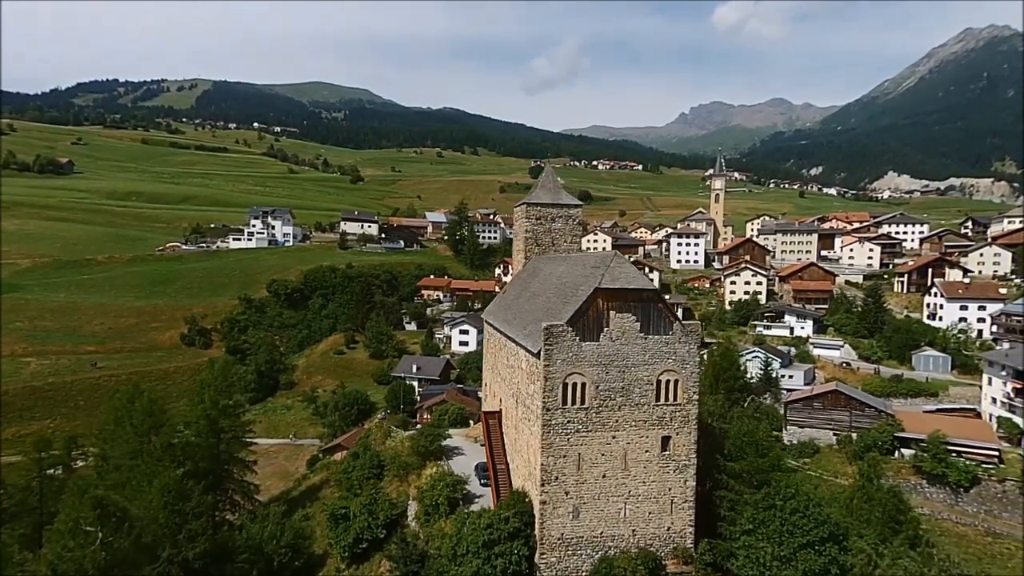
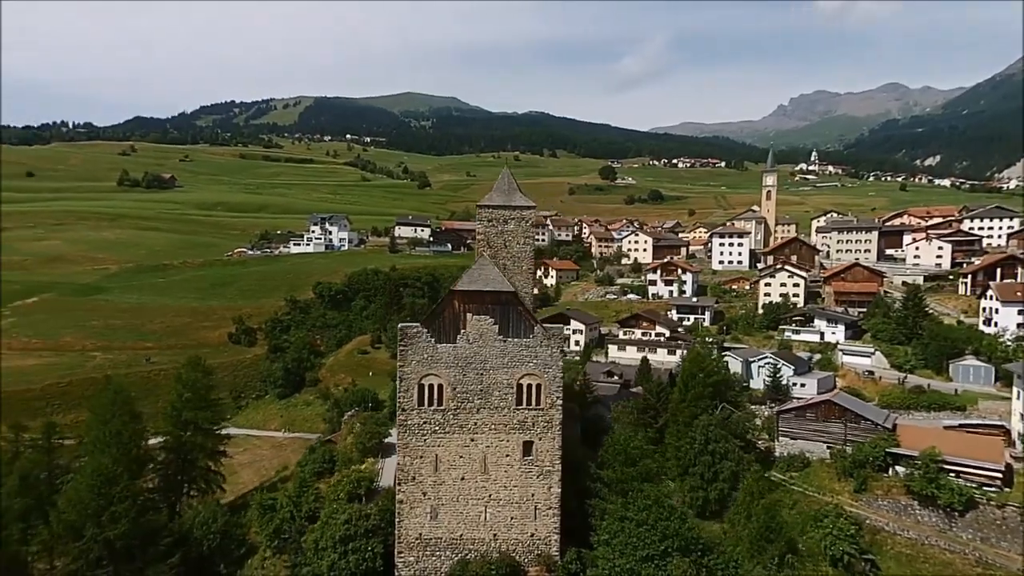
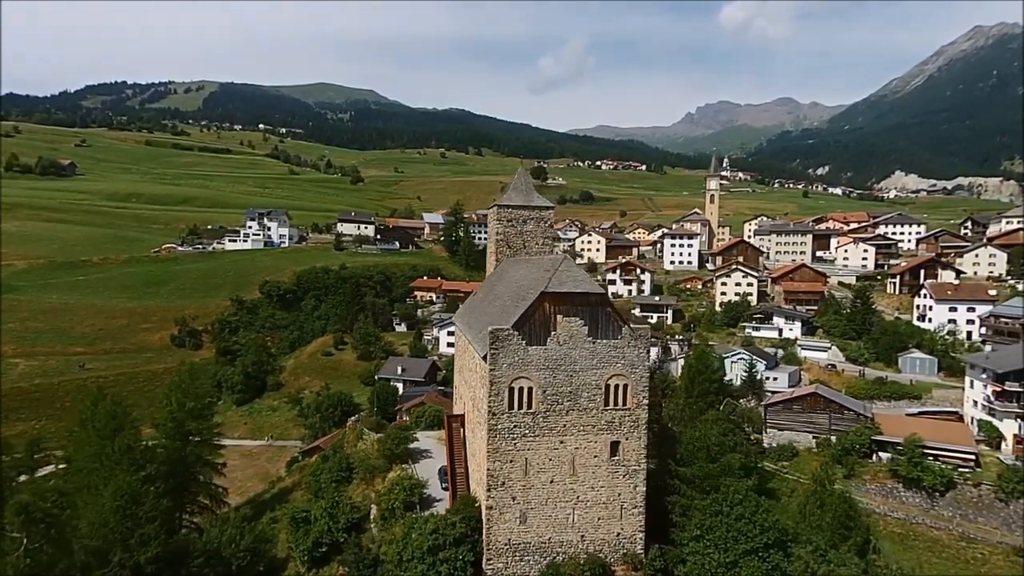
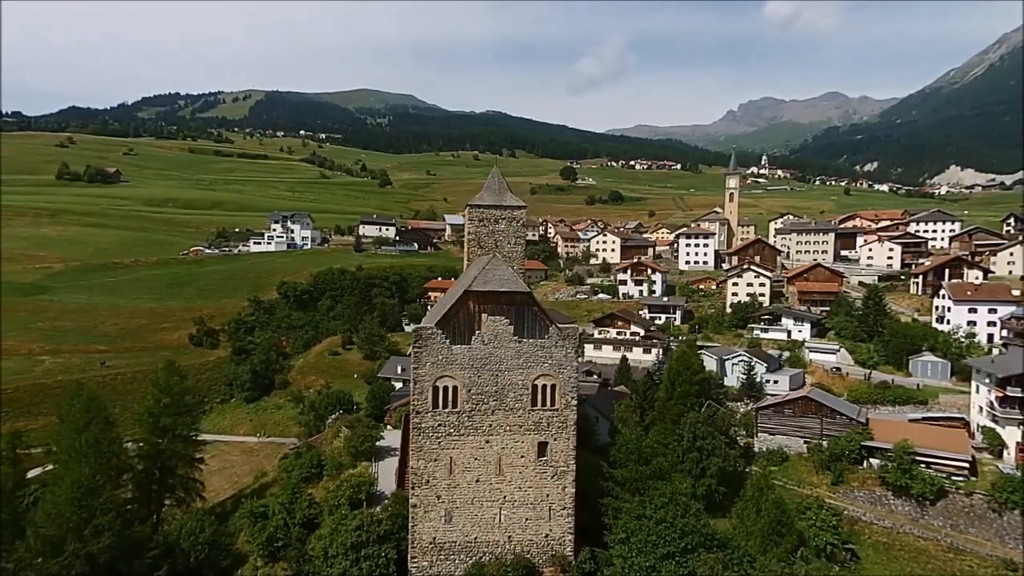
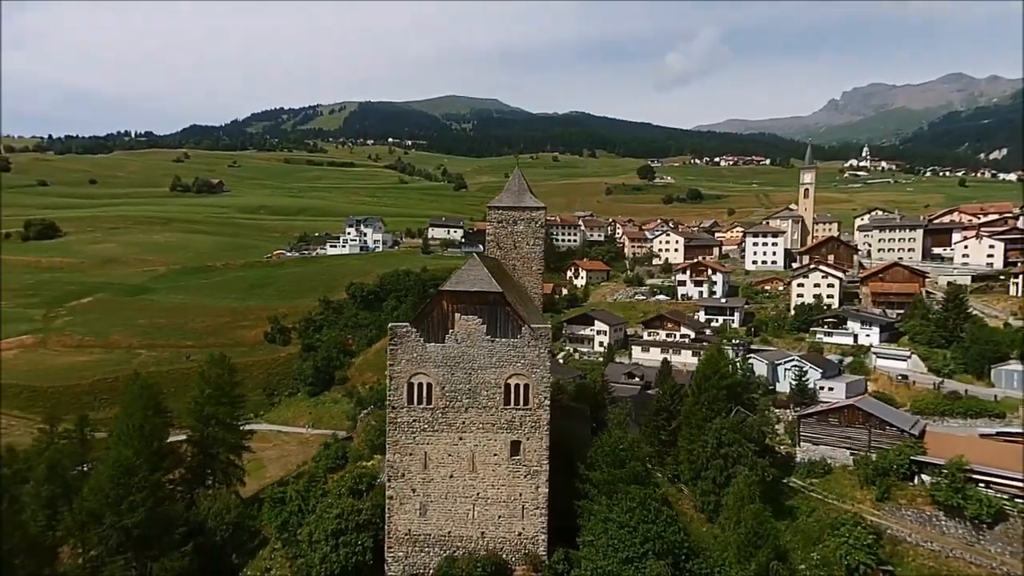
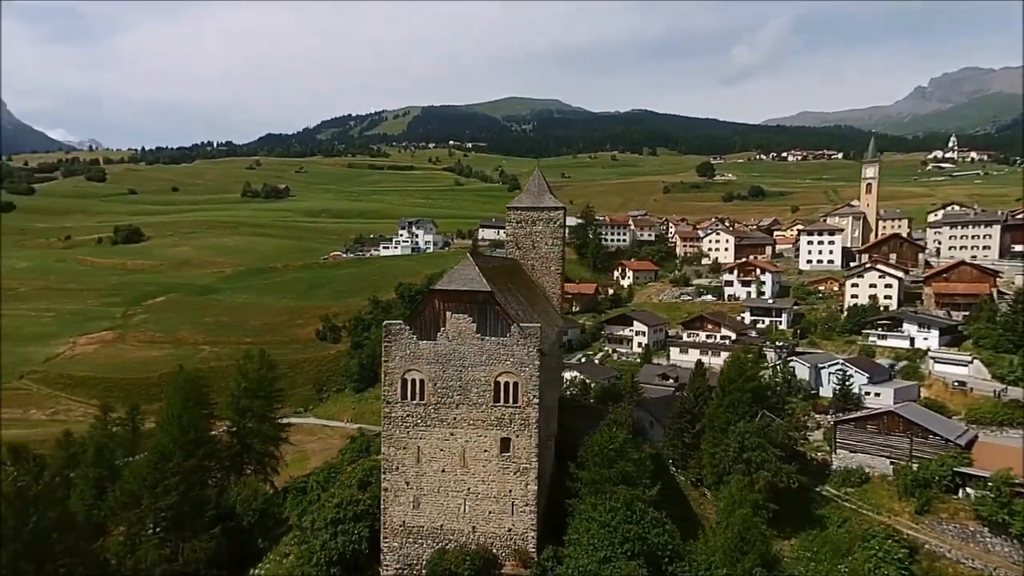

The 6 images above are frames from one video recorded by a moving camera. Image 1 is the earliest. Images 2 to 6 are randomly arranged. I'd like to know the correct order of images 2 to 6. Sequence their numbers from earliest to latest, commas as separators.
3, 4, 2, 5, 6
